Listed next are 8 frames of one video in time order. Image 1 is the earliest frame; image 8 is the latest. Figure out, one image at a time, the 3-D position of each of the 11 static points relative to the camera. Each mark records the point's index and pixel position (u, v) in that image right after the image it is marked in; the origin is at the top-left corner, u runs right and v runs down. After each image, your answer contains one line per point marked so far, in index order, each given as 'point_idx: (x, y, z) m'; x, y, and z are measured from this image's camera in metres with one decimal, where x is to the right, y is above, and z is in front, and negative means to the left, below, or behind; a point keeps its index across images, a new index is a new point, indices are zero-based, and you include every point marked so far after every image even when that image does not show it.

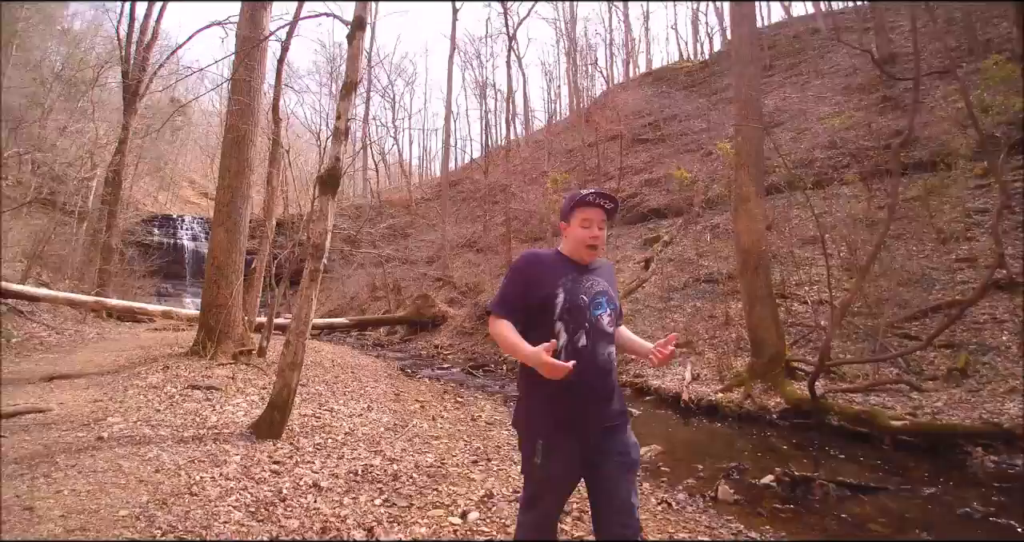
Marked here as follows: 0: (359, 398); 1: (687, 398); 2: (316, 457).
0: (-2.0, -1.6, +7.2) m
1: (+2.3, -1.7, +7.8) m
2: (-1.6, -1.5, +4.7) m
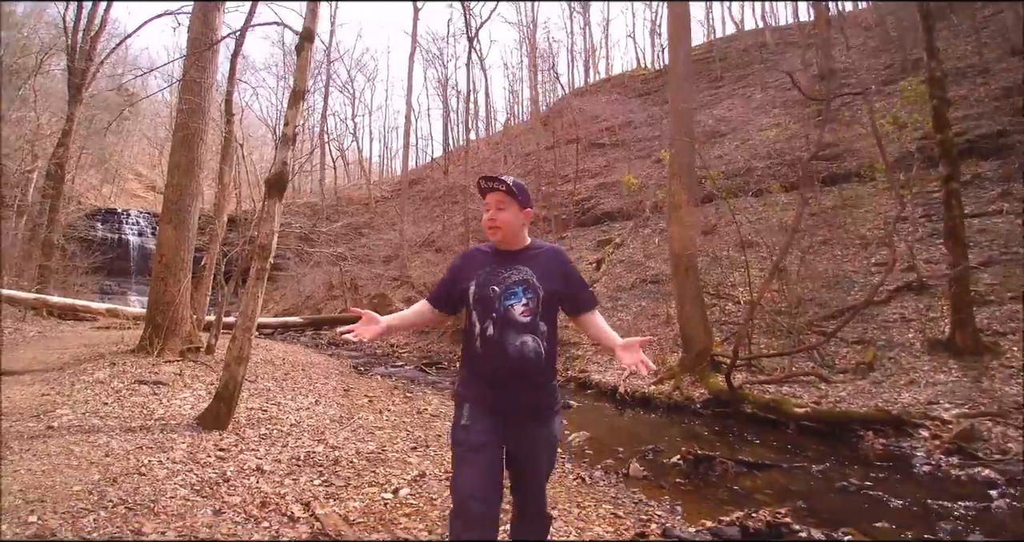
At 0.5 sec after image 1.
0: (-2.7, -1.6, +7.4) m
1: (+1.6, -1.7, +8.2) m
2: (-2.2, -1.5, +4.9) m
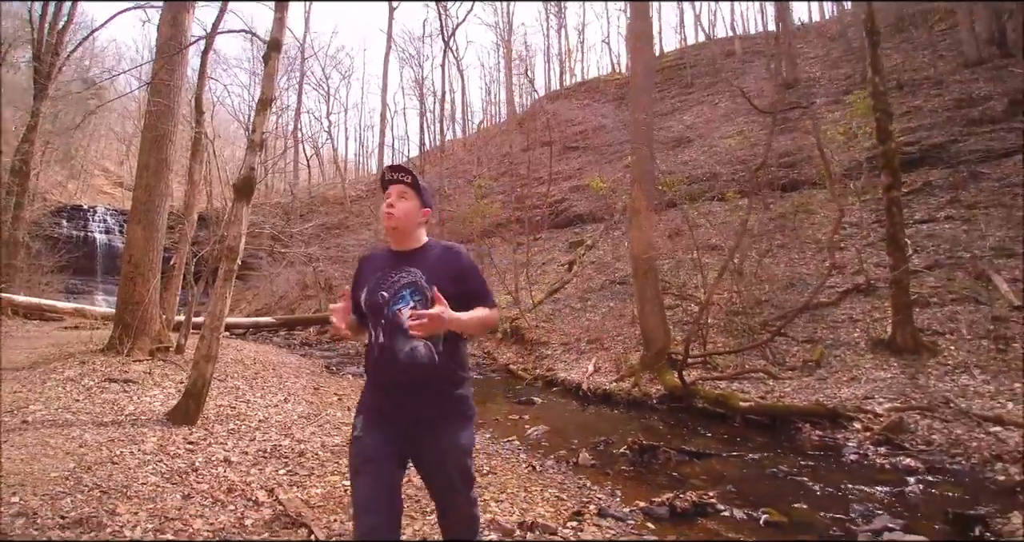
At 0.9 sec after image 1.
0: (-3.2, -1.6, +7.5) m
1: (+1.1, -1.8, +8.5) m
2: (-2.5, -1.5, +5.1) m
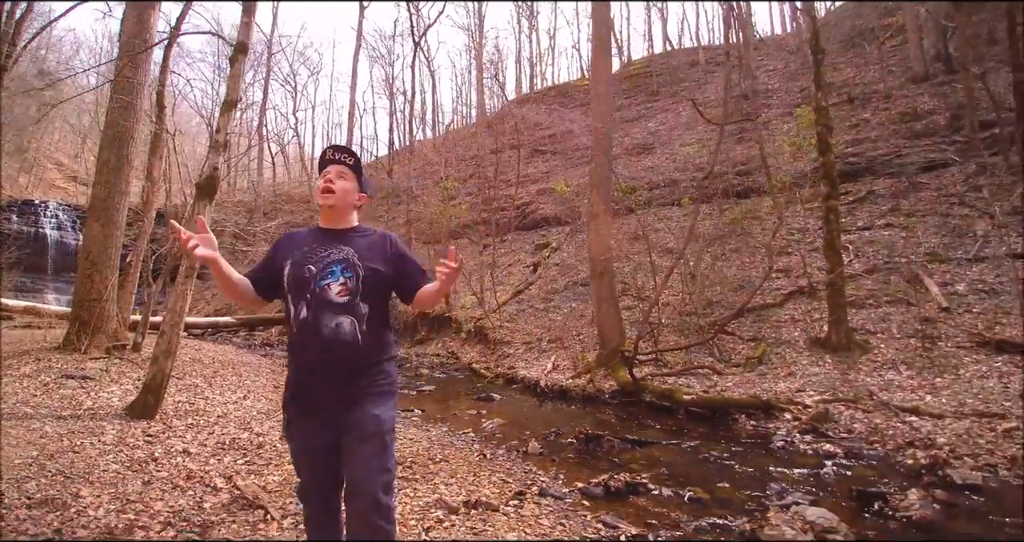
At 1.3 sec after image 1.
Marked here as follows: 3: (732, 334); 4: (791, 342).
0: (-3.7, -1.6, +7.6) m
1: (+0.5, -1.8, +8.8) m
2: (-2.9, -1.5, +5.1) m
3: (+3.9, -1.1, +9.8) m
4: (+4.5, -1.1, +9.0) m
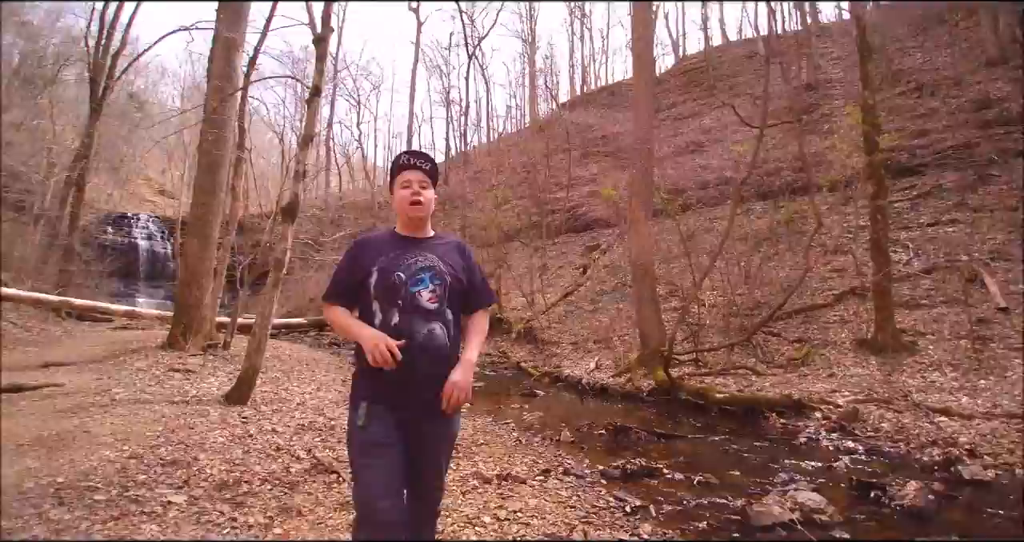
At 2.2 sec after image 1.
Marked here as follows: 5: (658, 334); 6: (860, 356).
0: (-3.1, -1.7, +8.5) m
1: (+1.2, -1.8, +9.3) m
2: (-2.5, -1.6, +6.0) m
3: (+4.7, -1.1, +9.9) m
4: (+5.2, -1.2, +9.0) m
5: (+2.4, -1.0, +9.3) m
6: (+5.3, -1.3, +8.5) m
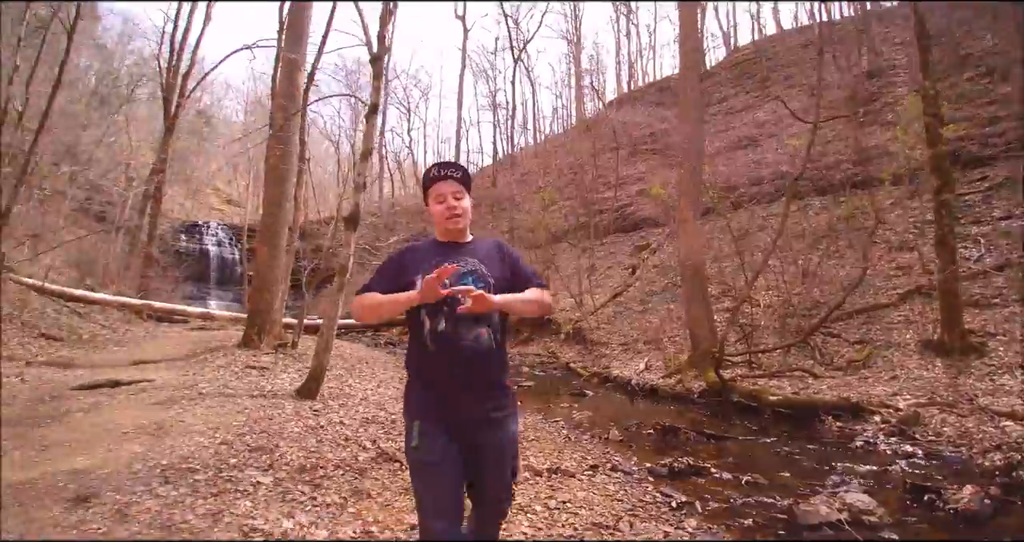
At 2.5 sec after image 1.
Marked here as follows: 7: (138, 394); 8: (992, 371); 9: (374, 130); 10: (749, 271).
0: (-2.3, -1.8, +8.9) m
1: (+2.1, -1.9, +9.3) m
2: (-2.0, -1.6, +6.3) m
3: (+5.6, -1.1, +9.6) m
4: (+6.0, -1.1, +8.7) m
5: (+3.2, -1.1, +9.2) m
6: (+6.0, -1.3, +8.2) m
7: (-3.6, -1.2, +5.6) m
8: (+6.3, -1.3, +7.3) m
9: (-1.8, +1.8, +7.1) m
10: (+5.5, 0.0, +13.0) m
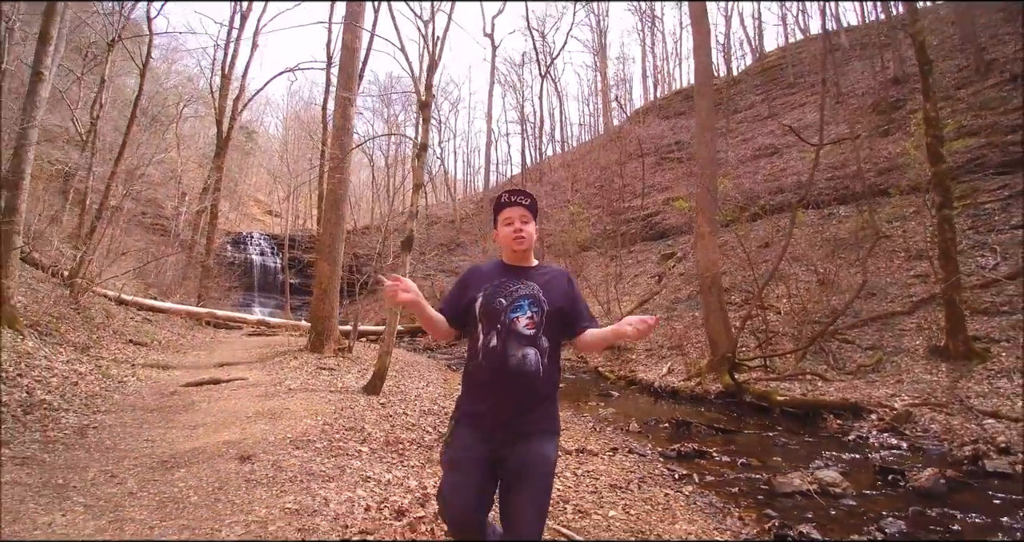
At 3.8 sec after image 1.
0: (-1.7, -2.0, +9.8) m
1: (+2.6, -2.0, +10.0) m
2: (-1.6, -1.8, +7.3) m
3: (+6.1, -1.3, +10.2) m
4: (+6.6, -1.3, +9.2) m
5: (+3.8, -1.2, +9.9) m
6: (+6.5, -1.4, +8.7) m
7: (-3.3, -1.4, +6.7) m
8: (+6.7, -1.5, +7.8) m
9: (-1.3, +1.6, +8.1) m
10: (+6.3, -0.2, +13.6) m
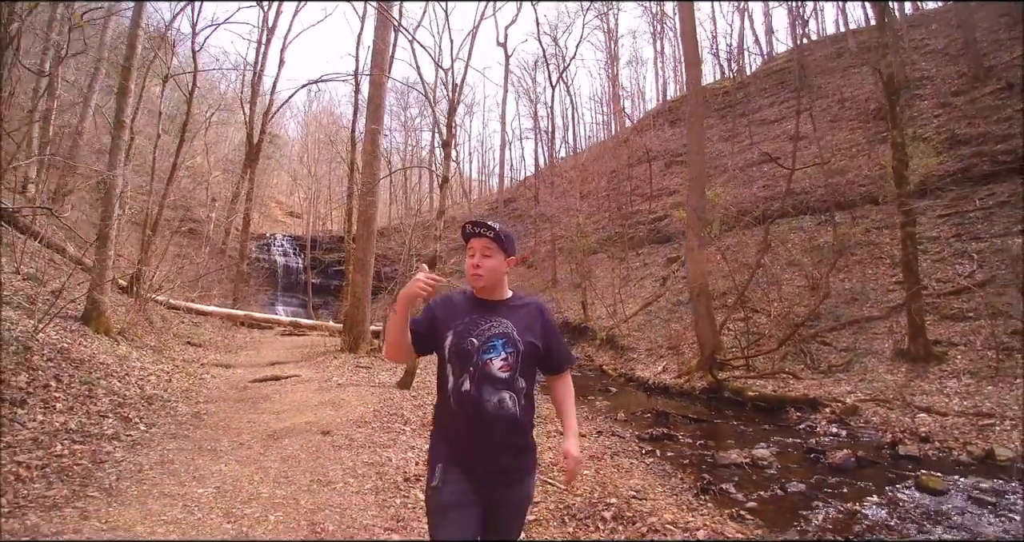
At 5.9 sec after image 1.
0: (-1.5, -2.2, +11.1) m
1: (+2.9, -2.2, +11.2) m
2: (-1.4, -2.0, +8.6) m
3: (+6.3, -1.5, +11.2) m
4: (+6.7, -1.5, +10.3) m
5: (+4.0, -1.4, +11.0) m
6: (+6.7, -1.6, +9.8) m
7: (-3.1, -1.6, +8.0) m
8: (+6.9, -1.6, +8.9) m
9: (-1.2, +1.4, +9.4) m
10: (+6.6, -0.4, +14.7) m
